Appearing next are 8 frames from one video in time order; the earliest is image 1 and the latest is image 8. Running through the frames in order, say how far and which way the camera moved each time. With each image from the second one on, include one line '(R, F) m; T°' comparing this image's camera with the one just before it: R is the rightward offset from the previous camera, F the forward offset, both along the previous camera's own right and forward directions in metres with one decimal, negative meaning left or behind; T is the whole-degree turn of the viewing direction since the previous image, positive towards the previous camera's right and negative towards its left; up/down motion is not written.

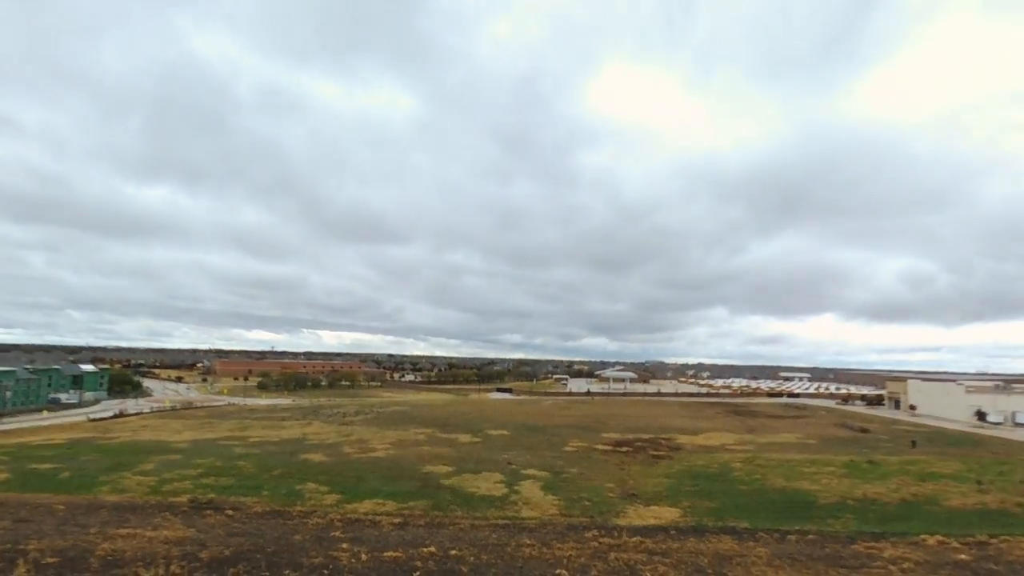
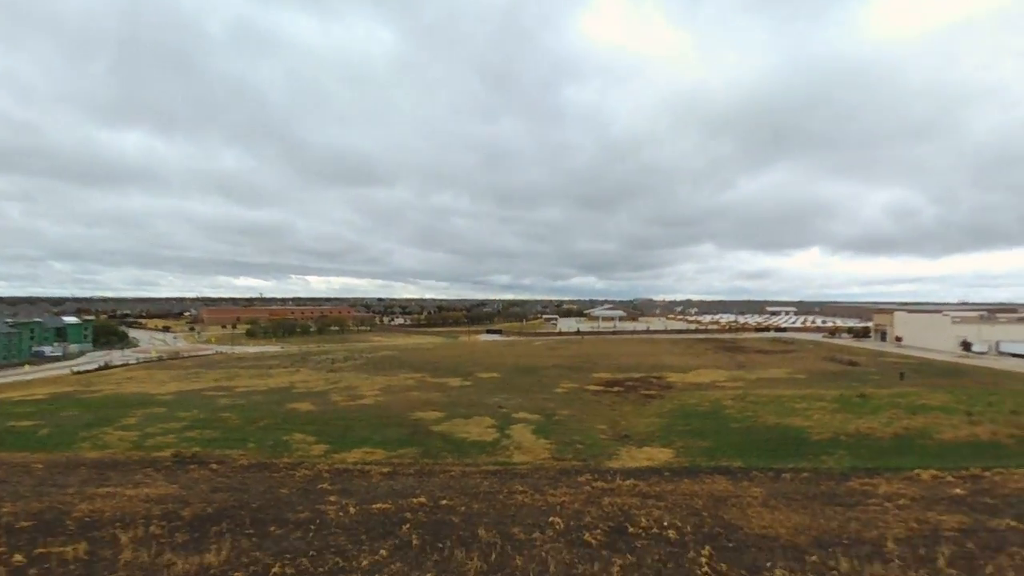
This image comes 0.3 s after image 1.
(+0.1, +0.9) m; +1°
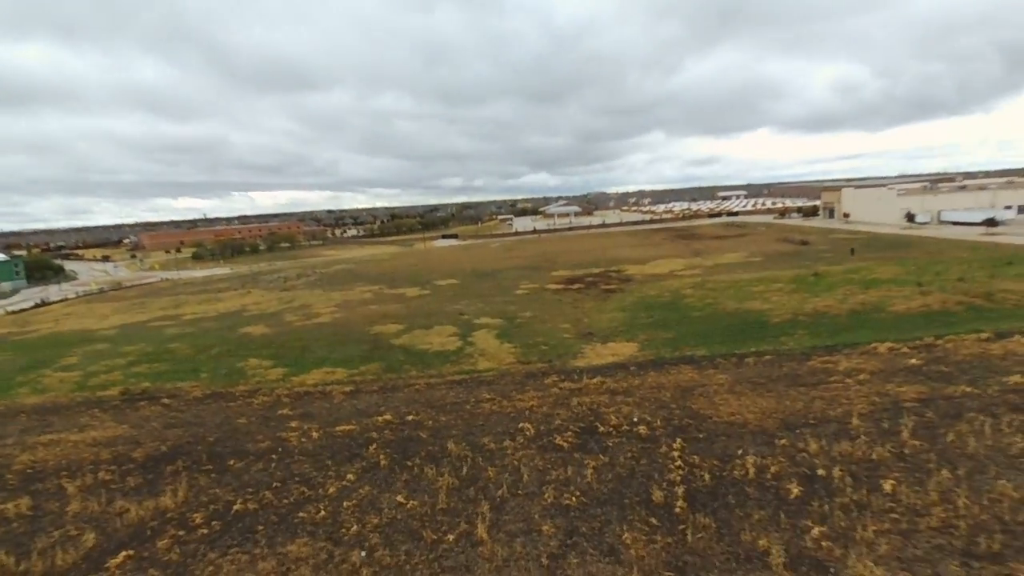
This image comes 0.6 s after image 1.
(+0.1, +1.0) m; +4°
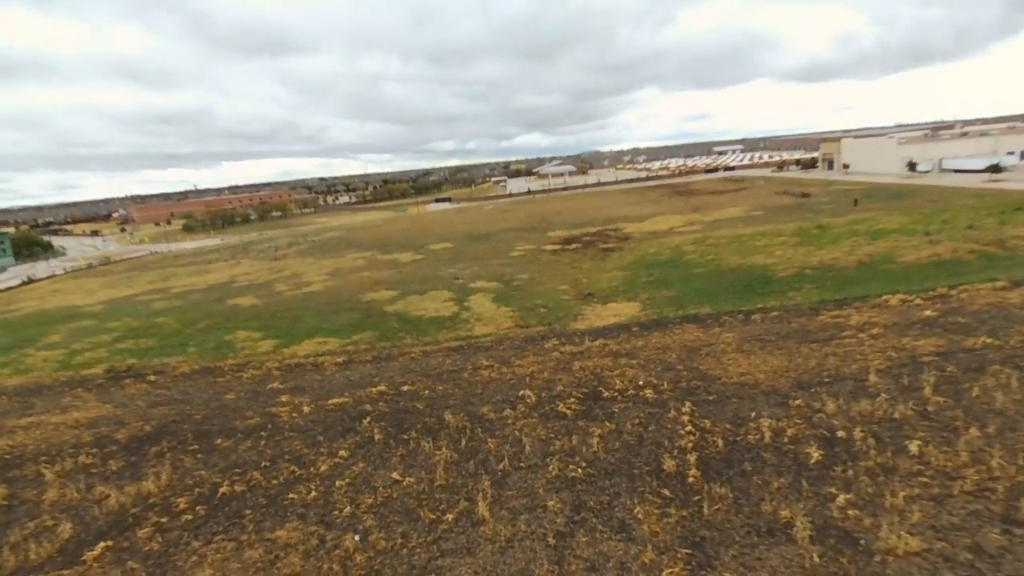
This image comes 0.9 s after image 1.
(0.0, +0.8) m; 0°
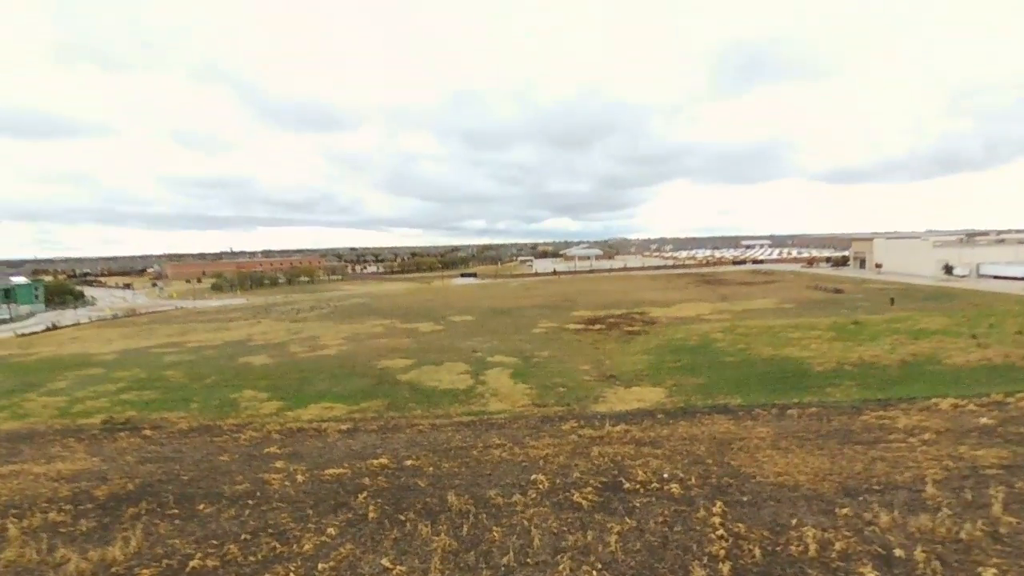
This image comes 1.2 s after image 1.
(0.0, +0.8) m; -2°
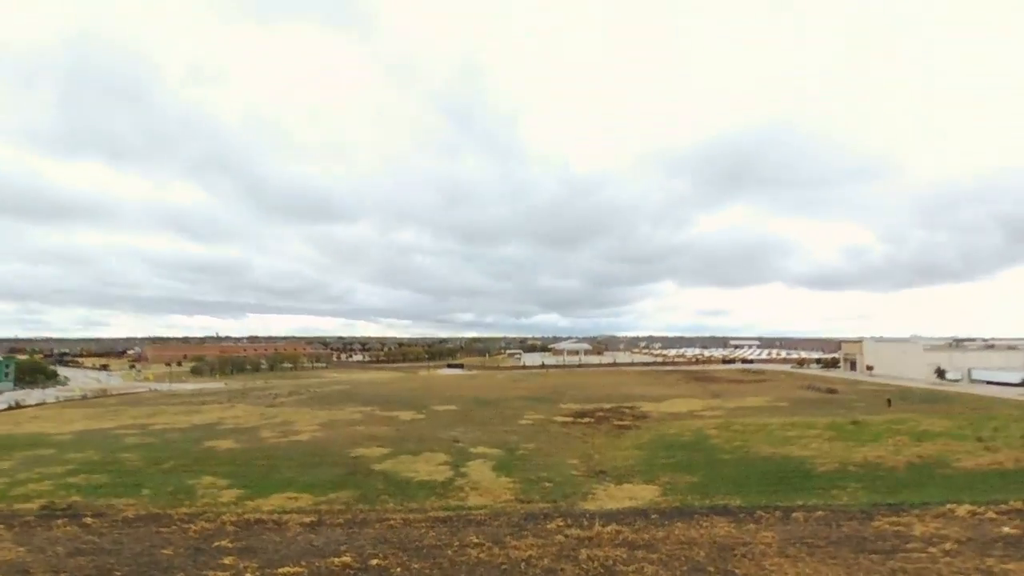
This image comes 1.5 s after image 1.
(+0.1, +0.7) m; +1°
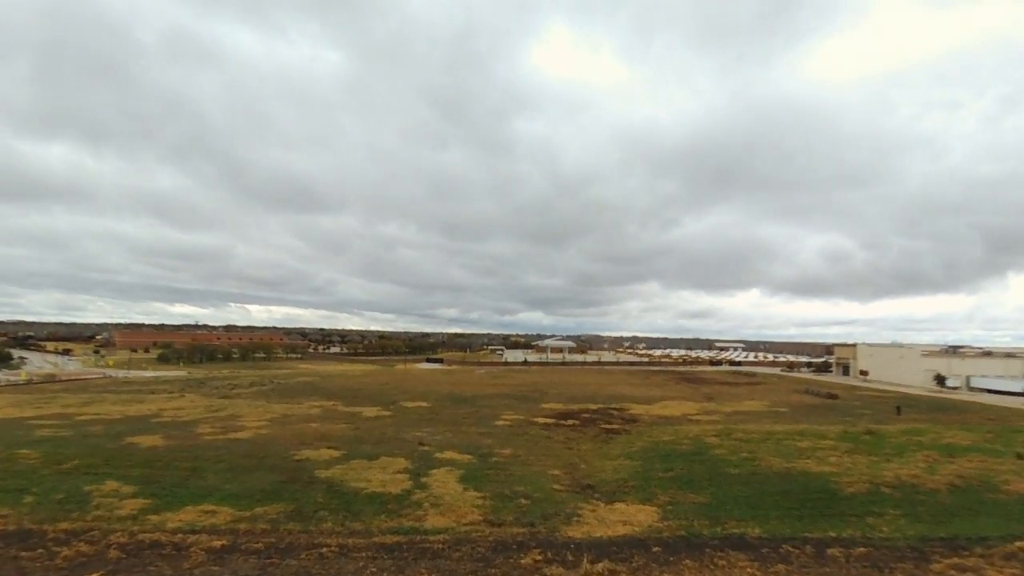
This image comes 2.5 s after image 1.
(+0.2, +3.1) m; +1°
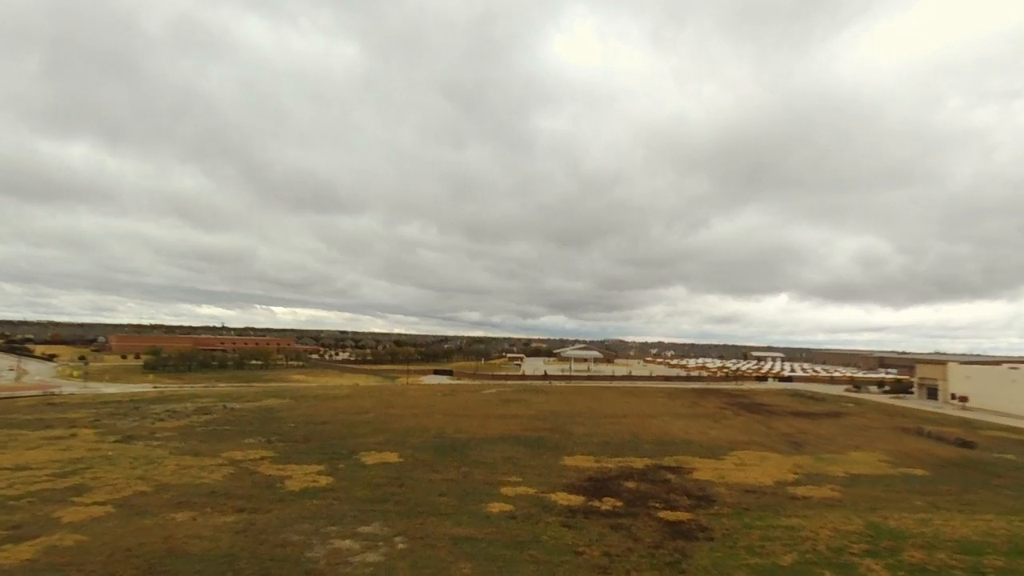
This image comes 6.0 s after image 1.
(+0.5, +9.8) m; -2°
